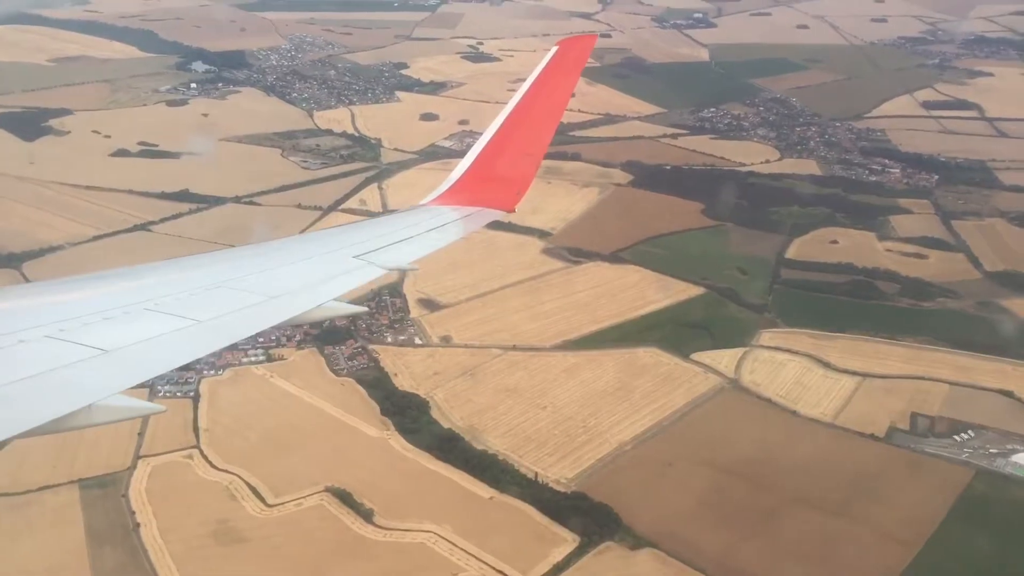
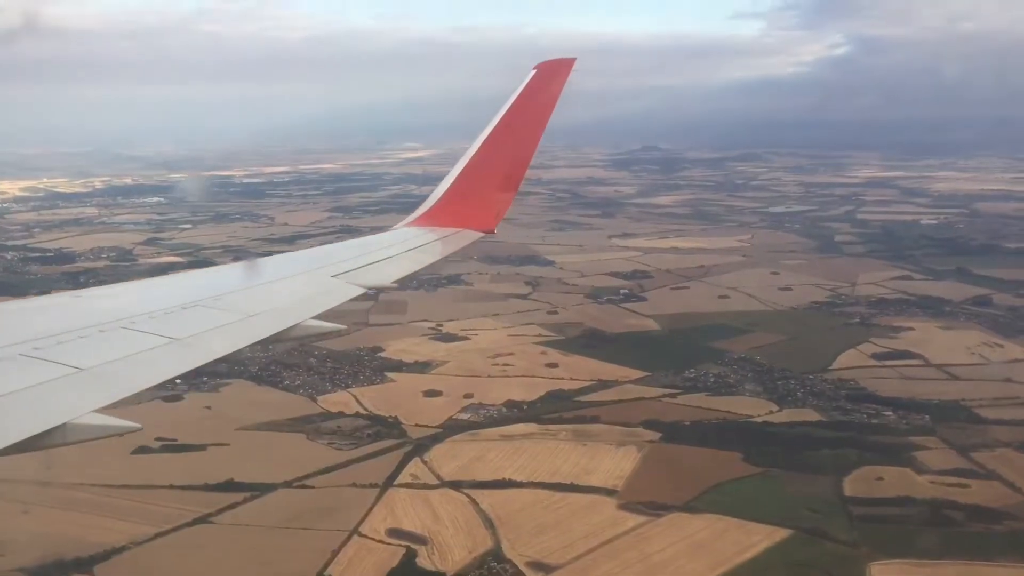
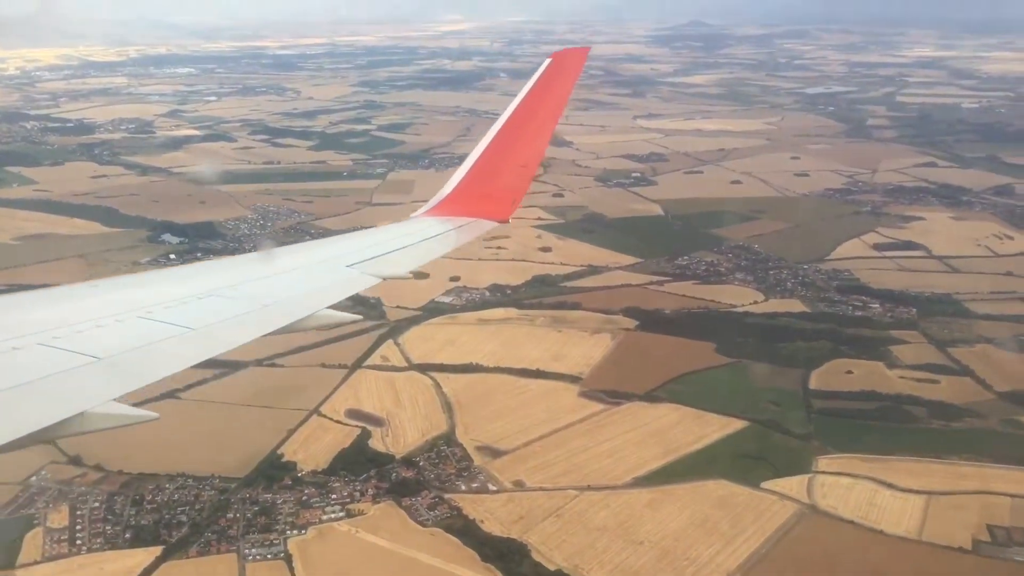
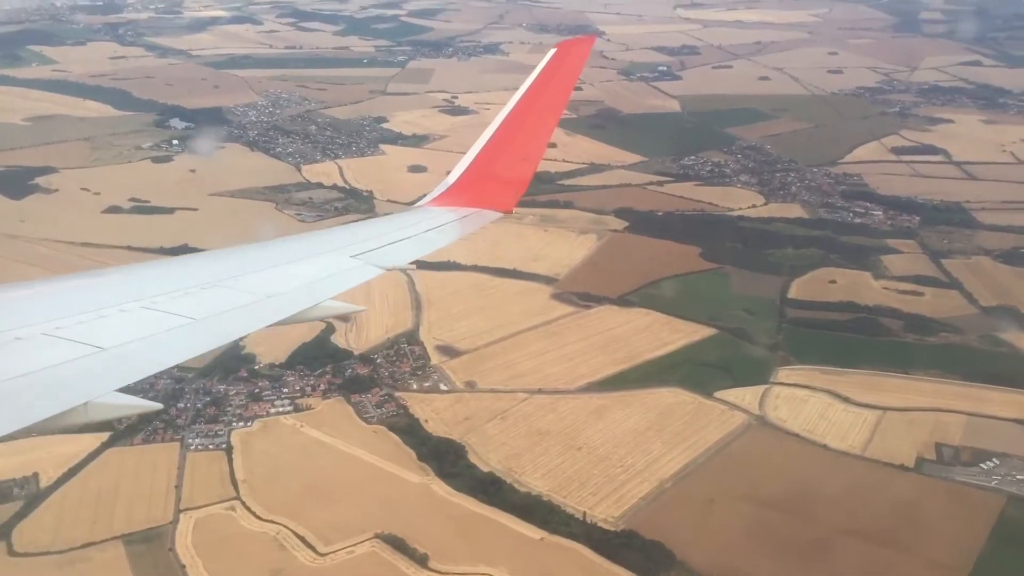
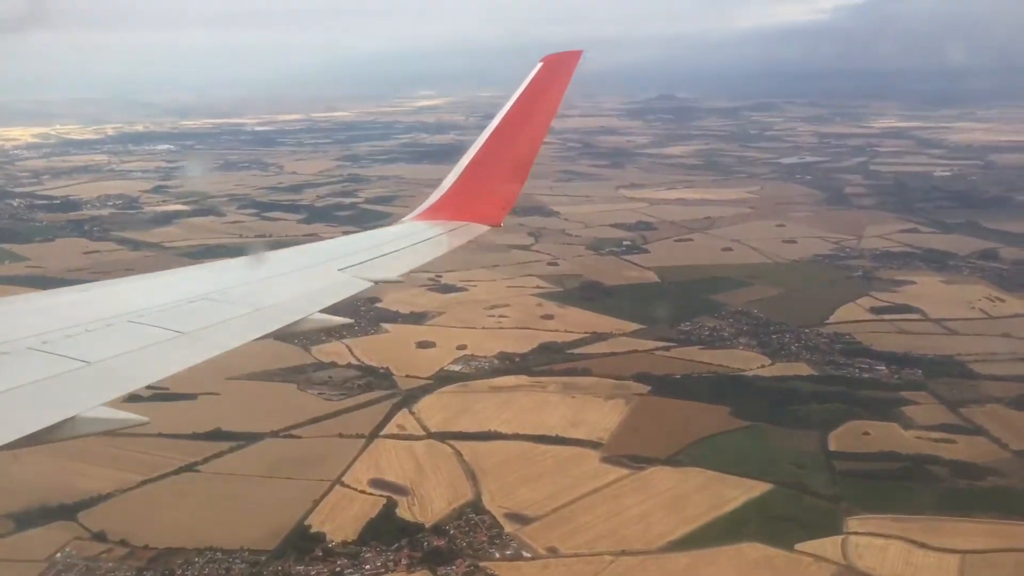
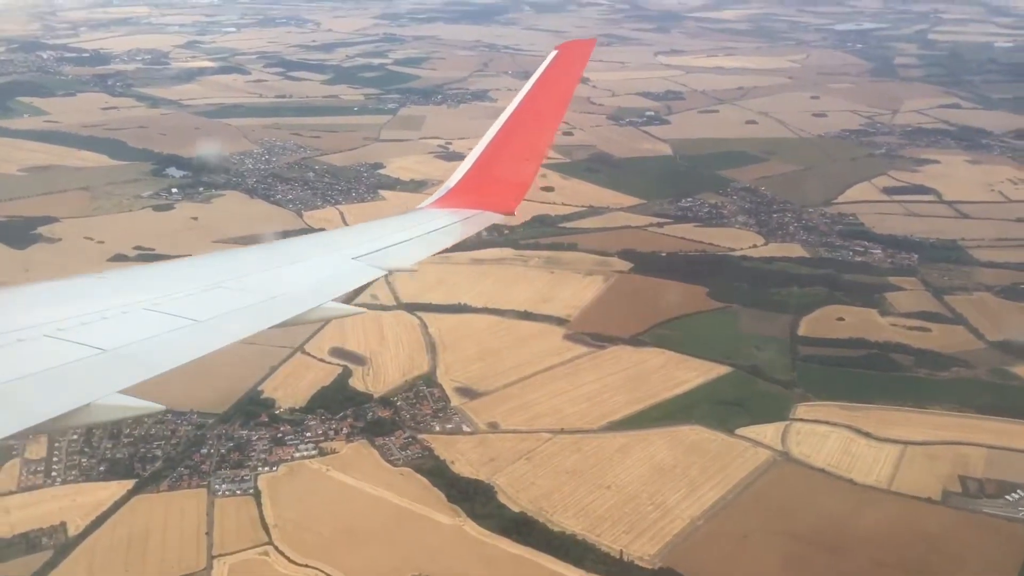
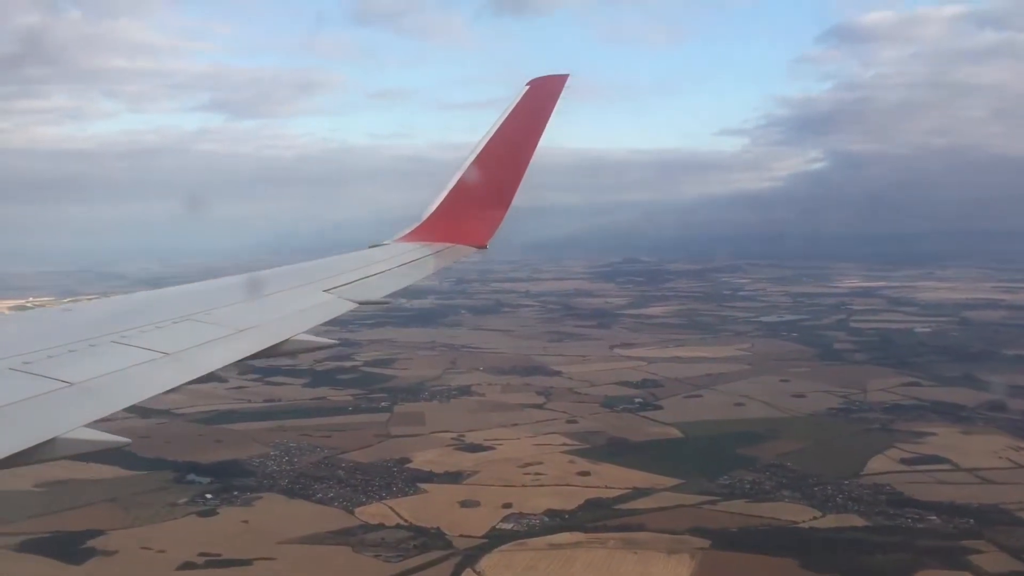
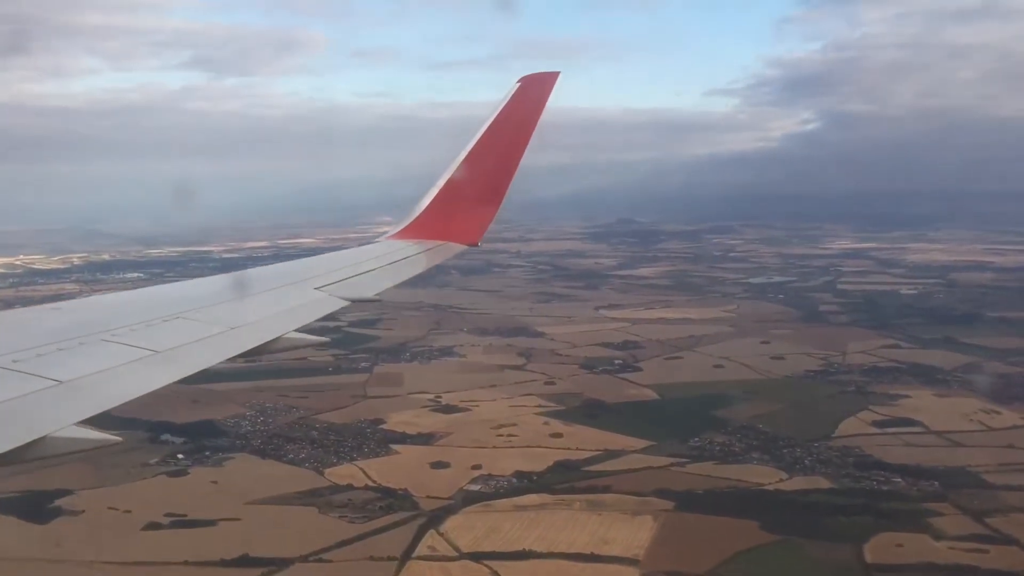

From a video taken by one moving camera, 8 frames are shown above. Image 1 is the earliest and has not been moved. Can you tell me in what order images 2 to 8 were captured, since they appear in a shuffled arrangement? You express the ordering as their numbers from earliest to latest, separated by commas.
4, 6, 3, 5, 2, 8, 7
